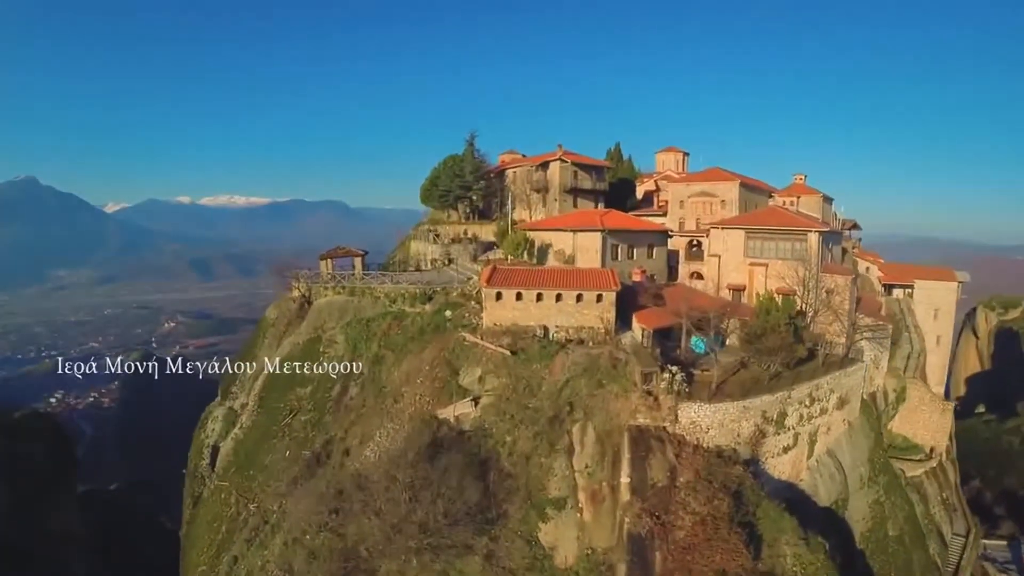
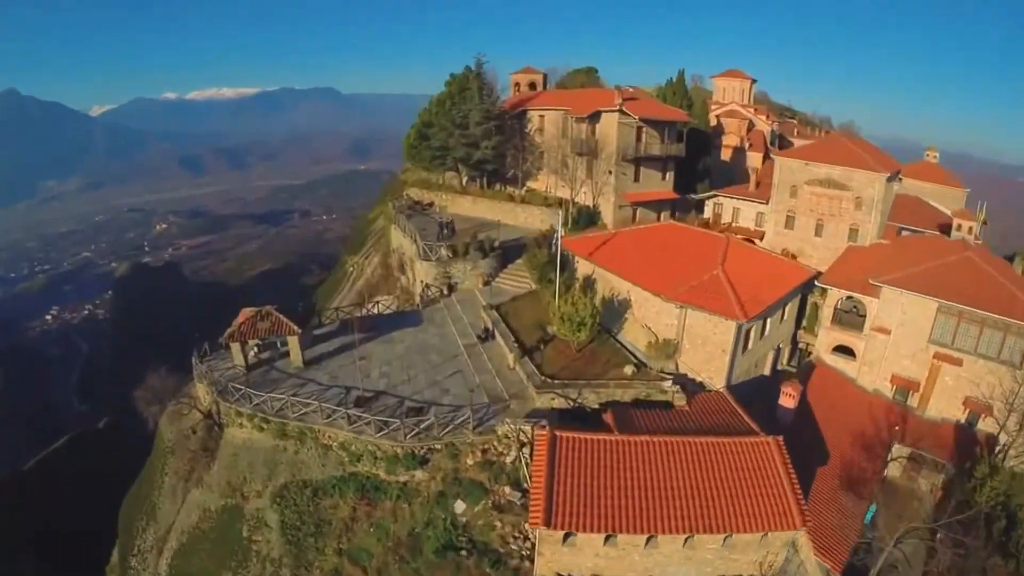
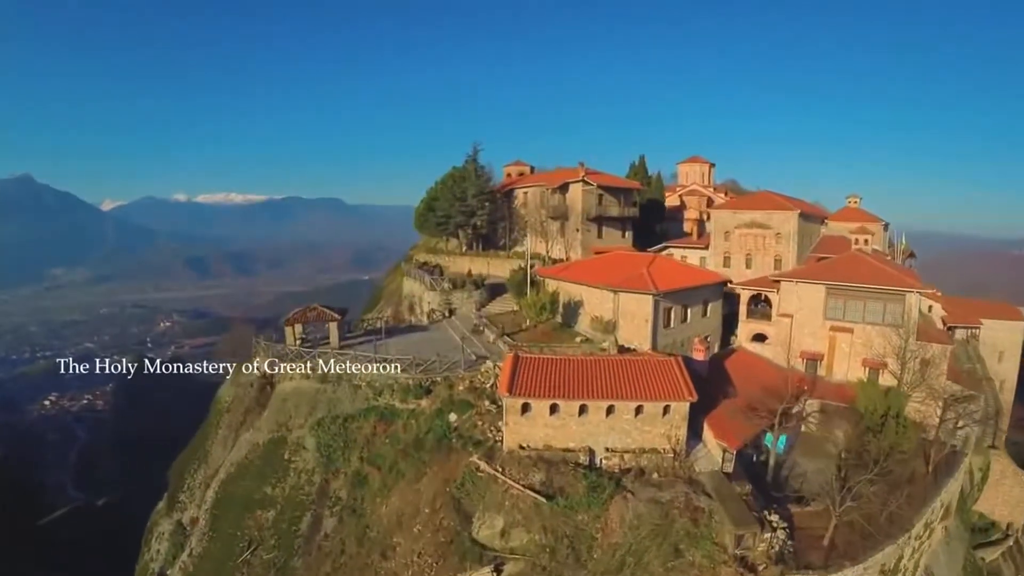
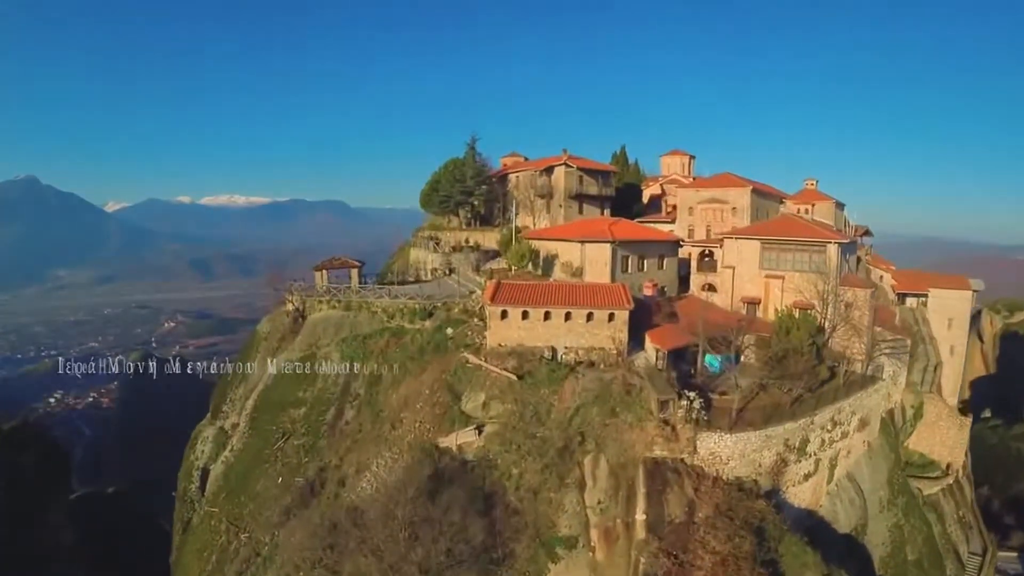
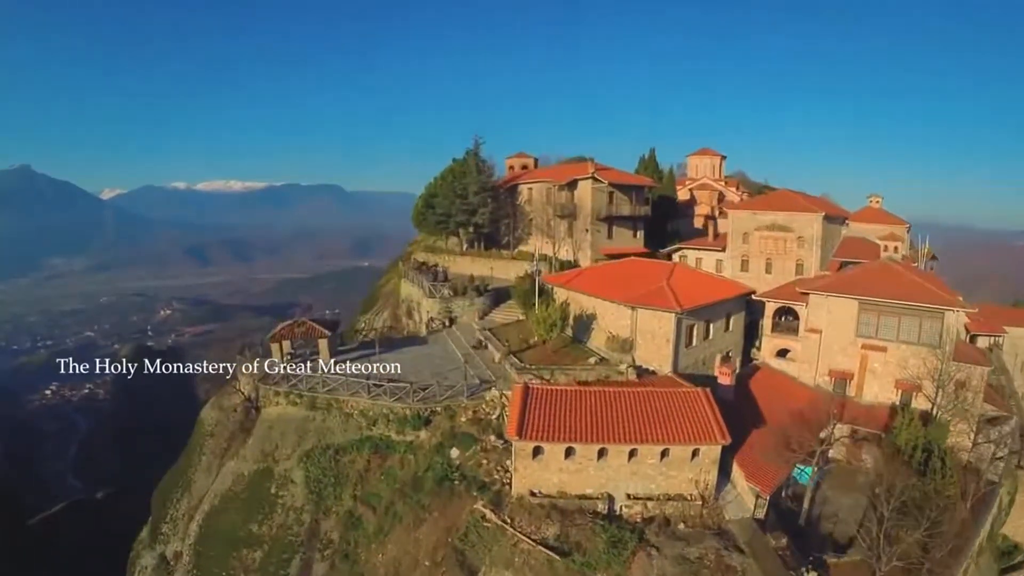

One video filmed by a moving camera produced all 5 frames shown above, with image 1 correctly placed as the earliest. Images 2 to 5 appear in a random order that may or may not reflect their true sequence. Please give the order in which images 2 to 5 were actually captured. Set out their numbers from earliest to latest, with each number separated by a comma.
4, 3, 5, 2
